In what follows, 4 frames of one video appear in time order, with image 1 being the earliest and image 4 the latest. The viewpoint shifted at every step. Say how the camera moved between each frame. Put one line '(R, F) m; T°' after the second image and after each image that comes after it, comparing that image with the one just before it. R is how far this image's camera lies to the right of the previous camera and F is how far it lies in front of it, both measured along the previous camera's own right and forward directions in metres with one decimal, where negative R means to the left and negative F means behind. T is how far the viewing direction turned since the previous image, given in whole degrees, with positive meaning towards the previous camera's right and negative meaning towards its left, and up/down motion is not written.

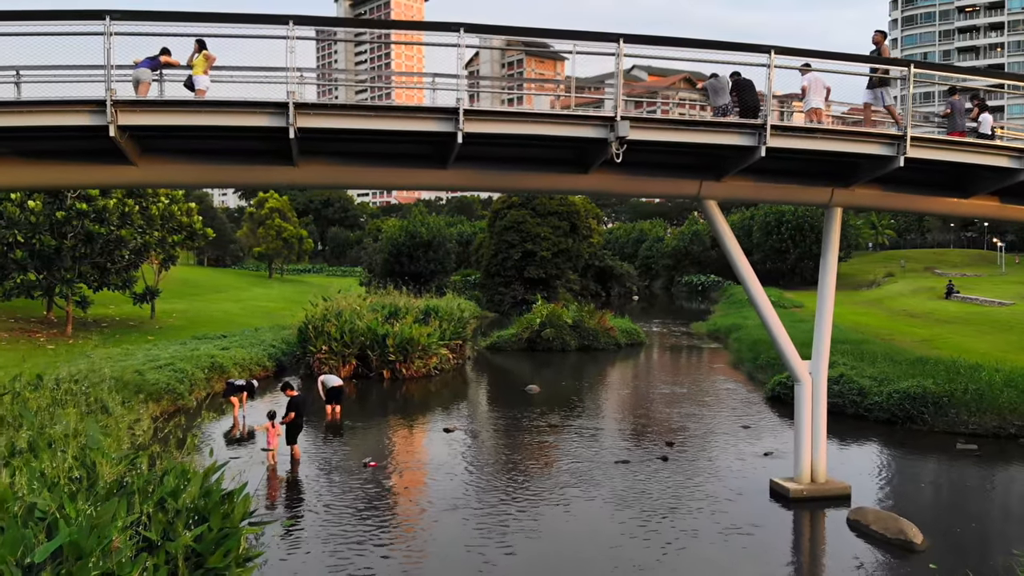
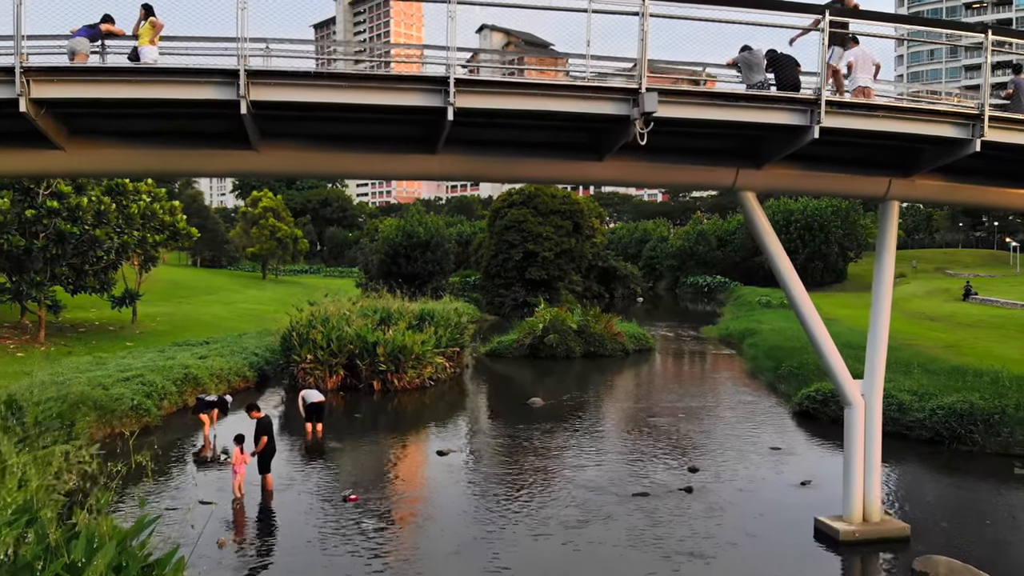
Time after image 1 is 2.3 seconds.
(0.0, +1.6) m; 0°
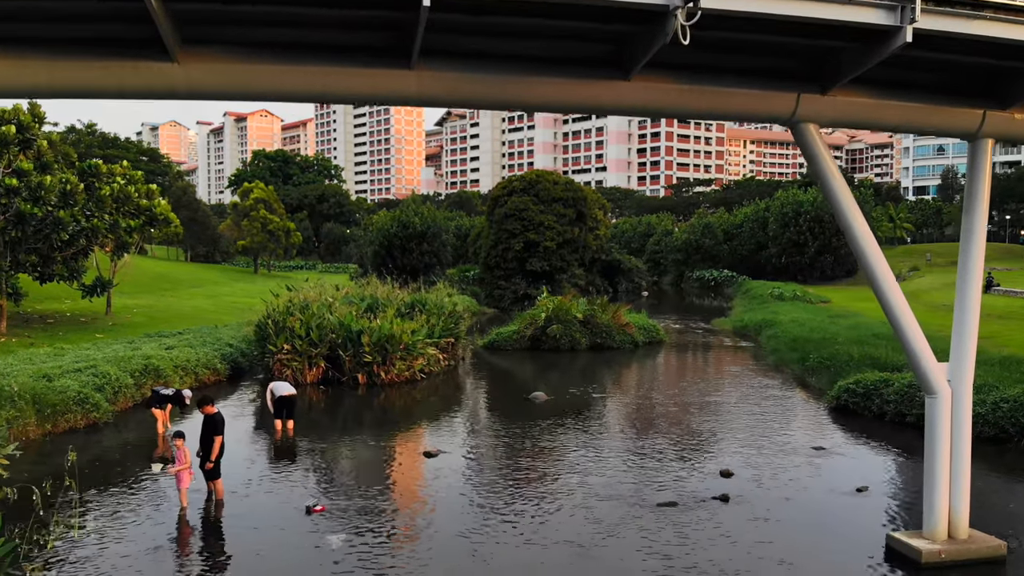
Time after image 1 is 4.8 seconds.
(0.0, +1.8) m; 0°
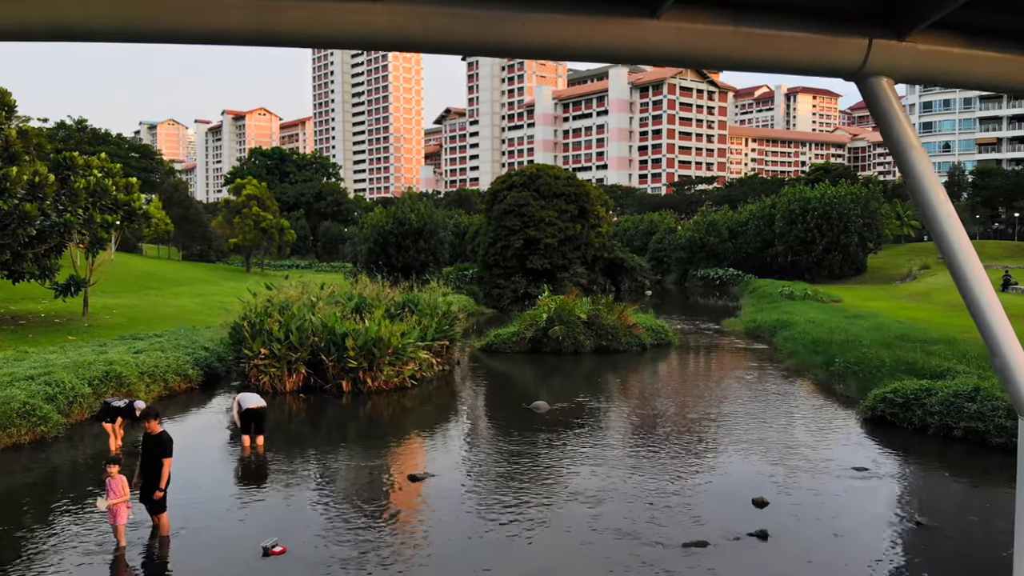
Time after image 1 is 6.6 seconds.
(0.0, +1.4) m; 0°
